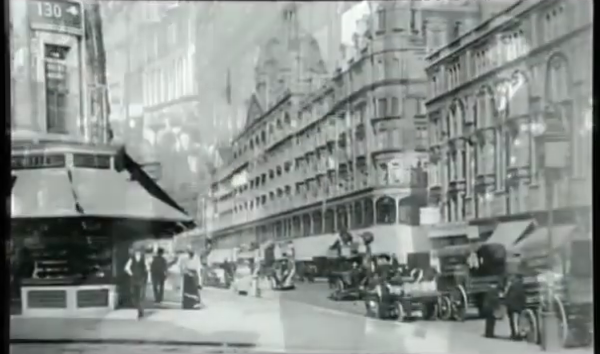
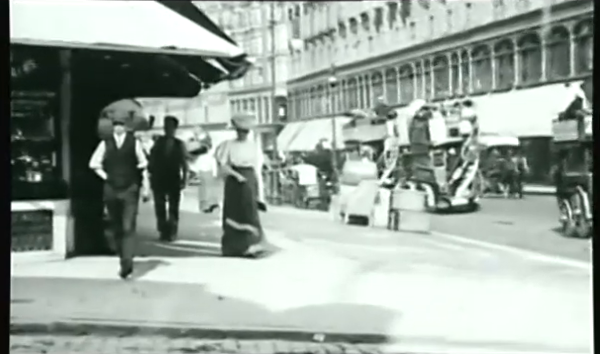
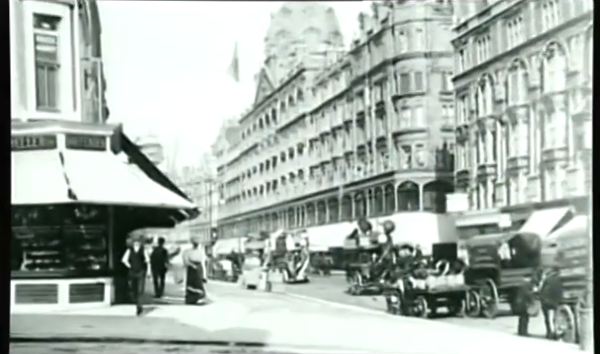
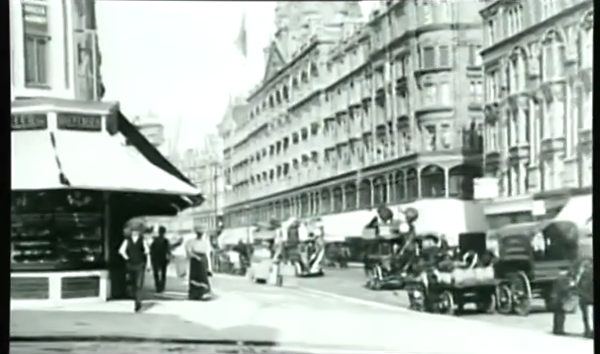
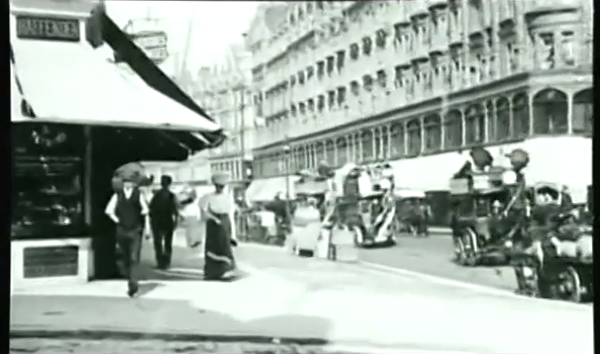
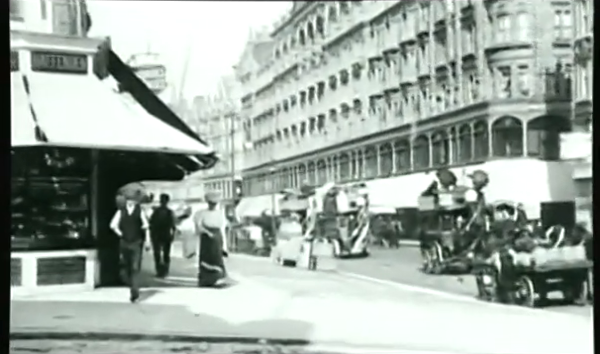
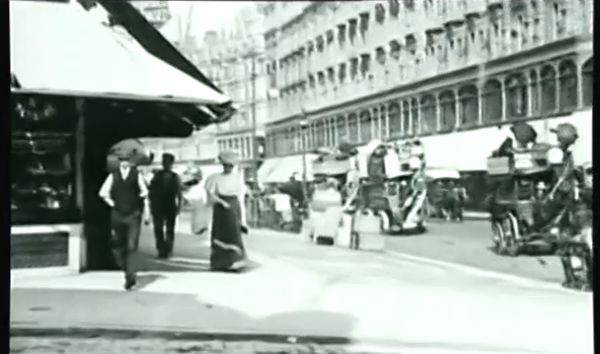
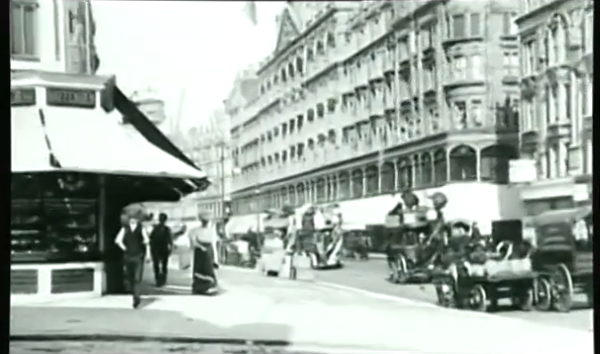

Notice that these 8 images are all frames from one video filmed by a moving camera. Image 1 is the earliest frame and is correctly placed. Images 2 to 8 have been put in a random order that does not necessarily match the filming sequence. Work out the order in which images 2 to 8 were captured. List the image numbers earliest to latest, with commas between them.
3, 4, 8, 6, 5, 7, 2
